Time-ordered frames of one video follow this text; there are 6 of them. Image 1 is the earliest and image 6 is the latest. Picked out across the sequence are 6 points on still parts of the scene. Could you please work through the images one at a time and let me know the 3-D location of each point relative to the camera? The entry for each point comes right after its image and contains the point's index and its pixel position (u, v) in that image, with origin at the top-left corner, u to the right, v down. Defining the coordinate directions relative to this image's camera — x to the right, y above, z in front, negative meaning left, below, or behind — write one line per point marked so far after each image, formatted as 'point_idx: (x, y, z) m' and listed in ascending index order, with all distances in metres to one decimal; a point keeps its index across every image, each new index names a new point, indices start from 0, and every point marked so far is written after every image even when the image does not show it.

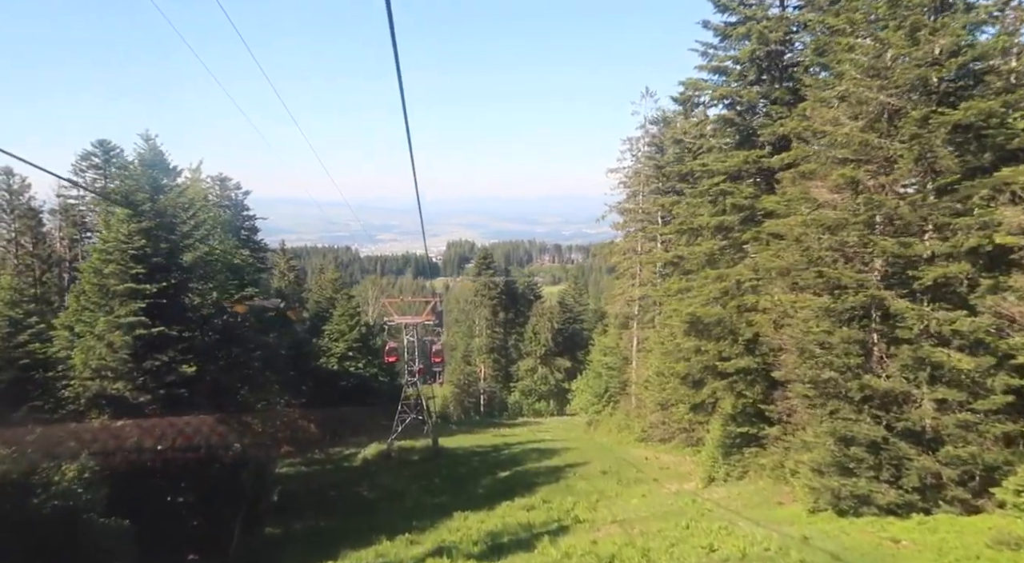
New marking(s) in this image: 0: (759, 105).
0: (+5.5, +4.0, +18.2) m
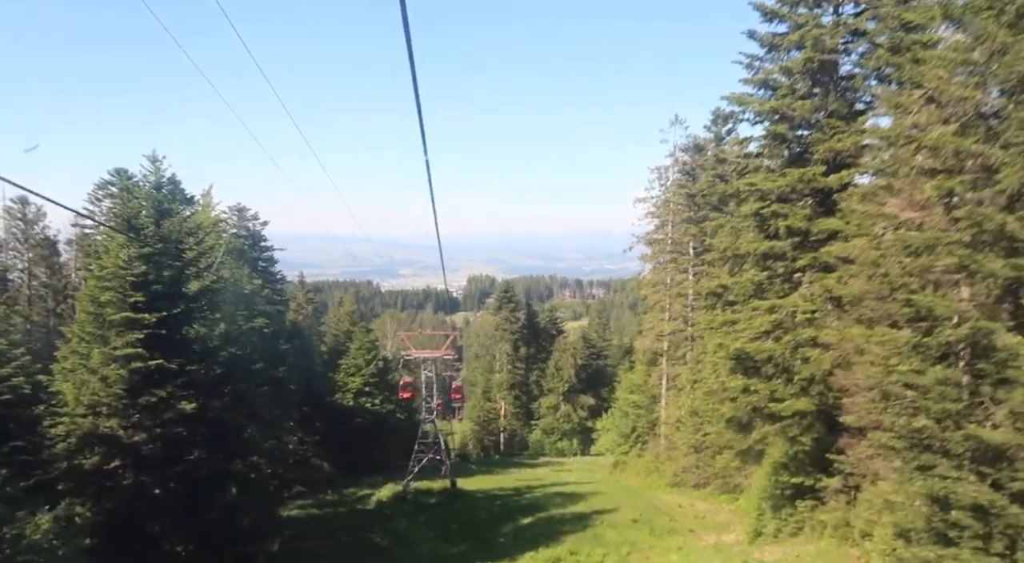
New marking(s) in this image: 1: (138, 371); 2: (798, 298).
0: (+6.1, +3.3, +16.6) m
1: (-9.0, -2.2, +19.5) m
2: (+5.6, -0.3, +15.8) m
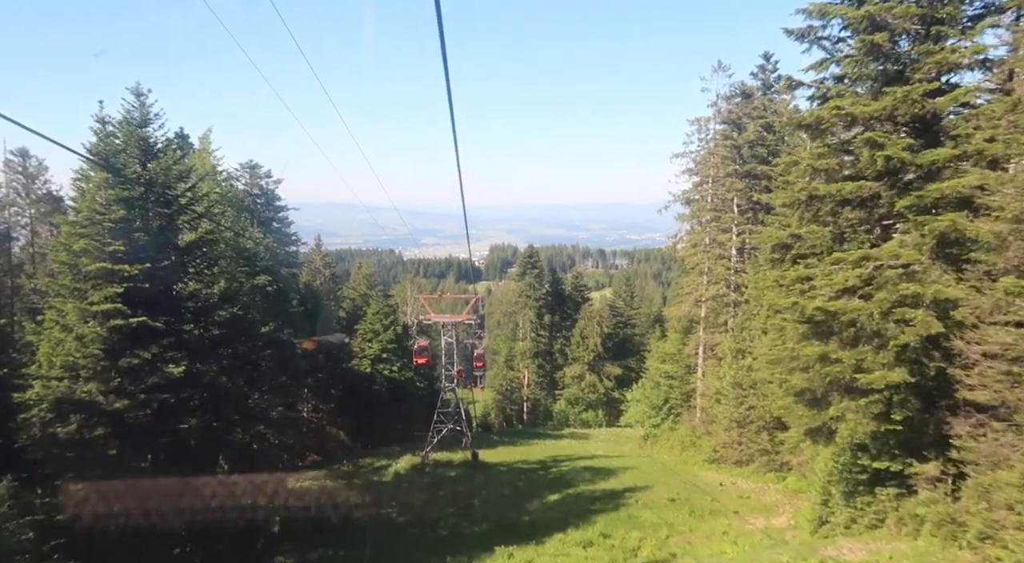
0: (+6.7, +4.2, +13.7) m
1: (-8.3, -1.0, +17.1) m
2: (+6.1, +0.5, +13.0) m
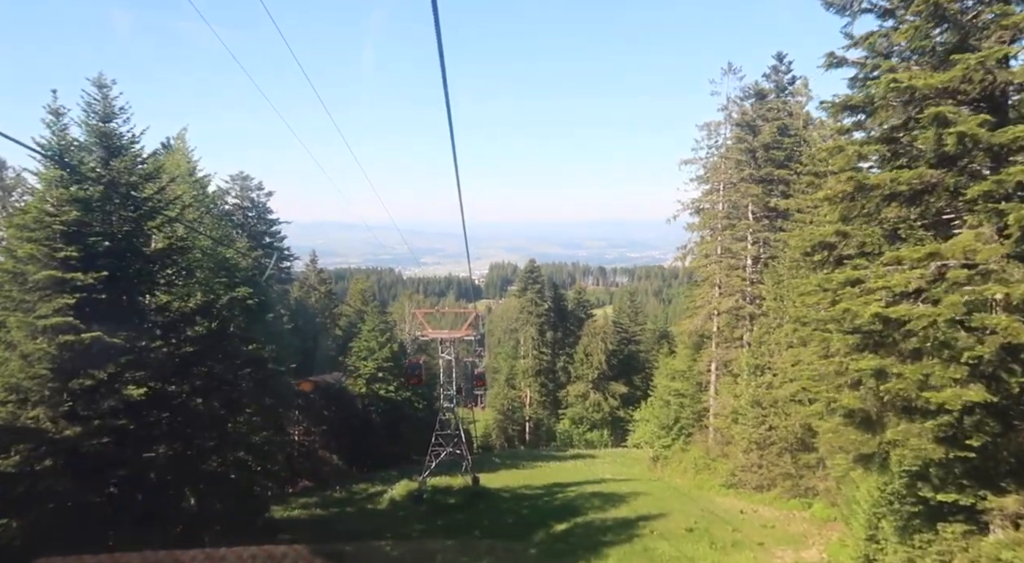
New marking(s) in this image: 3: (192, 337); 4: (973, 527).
0: (+6.8, +4.2, +11.8) m
1: (-8.2, -1.2, +15.1) m
2: (+6.2, +0.5, +11.0) m
3: (-7.5, -1.3, +19.0) m
4: (+7.2, -3.8, +12.7) m
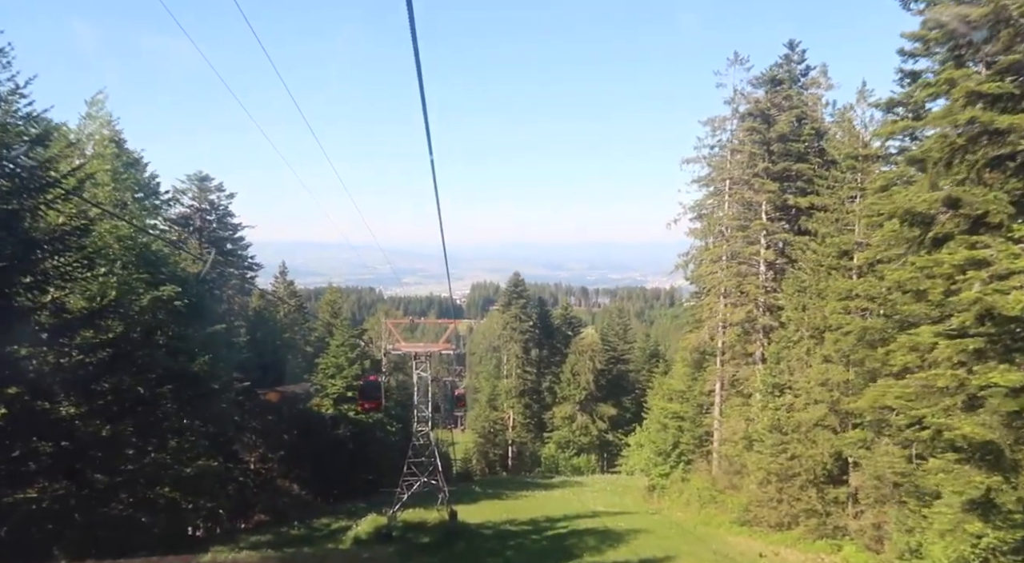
0: (+6.7, +4.4, +8.4) m
1: (-8.4, -1.0, +11.3) m
2: (+6.1, +0.8, +7.5) m
3: (-7.8, -1.2, +15.1) m
4: (+7.1, -3.7, +9.1) m
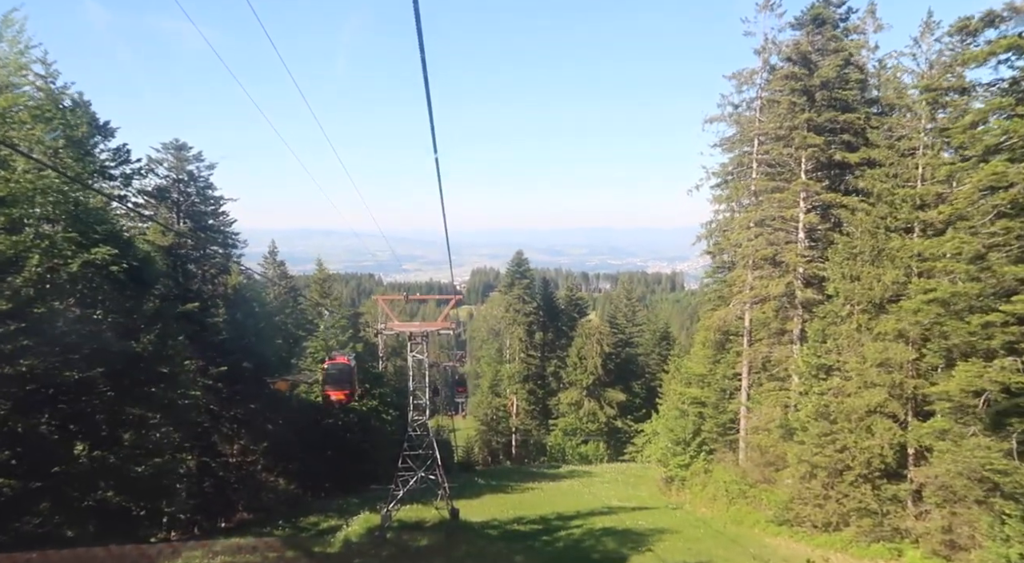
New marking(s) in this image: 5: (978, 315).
0: (+6.9, +5.0, +5.2) m
1: (-8.2, -0.4, +8.2) m
2: (+6.3, +1.3, +4.4) m
3: (-7.6, -0.5, +12.0) m
4: (+7.3, -3.0, +6.1) m
5: (+8.5, -0.6, +14.9) m
